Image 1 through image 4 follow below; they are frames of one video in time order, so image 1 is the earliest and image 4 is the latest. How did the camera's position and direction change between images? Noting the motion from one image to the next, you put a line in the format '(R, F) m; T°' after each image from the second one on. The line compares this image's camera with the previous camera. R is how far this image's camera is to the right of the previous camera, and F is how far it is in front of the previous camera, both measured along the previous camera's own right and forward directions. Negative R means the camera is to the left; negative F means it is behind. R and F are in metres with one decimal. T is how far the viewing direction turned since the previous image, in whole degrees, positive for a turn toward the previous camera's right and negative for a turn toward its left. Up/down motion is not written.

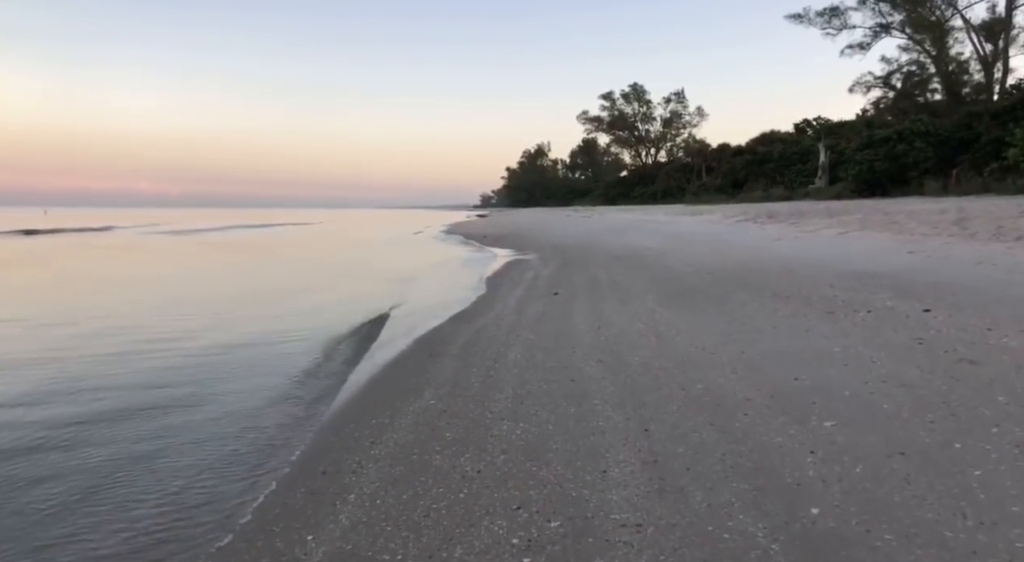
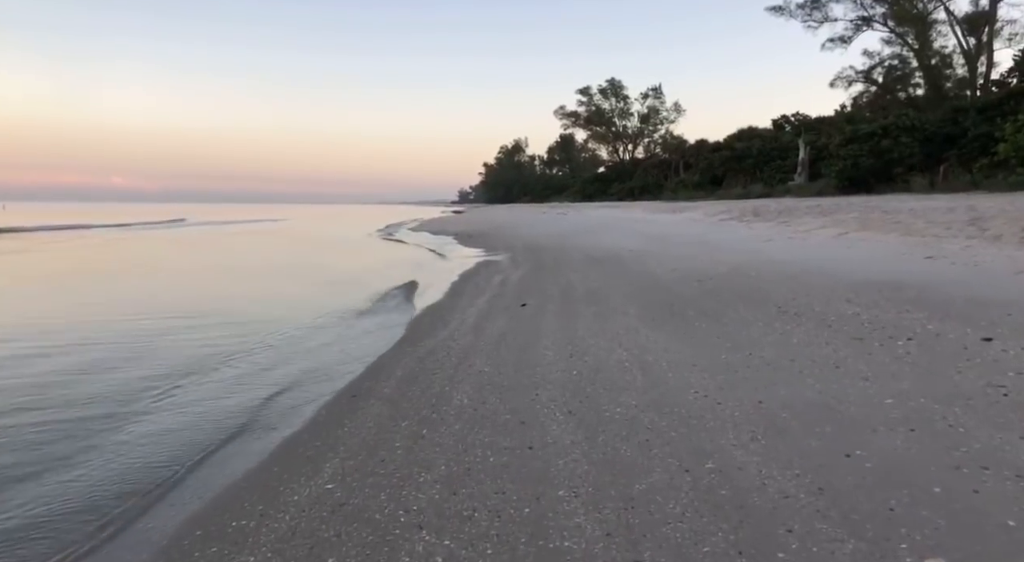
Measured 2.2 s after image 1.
(+0.2, +1.2) m; +2°
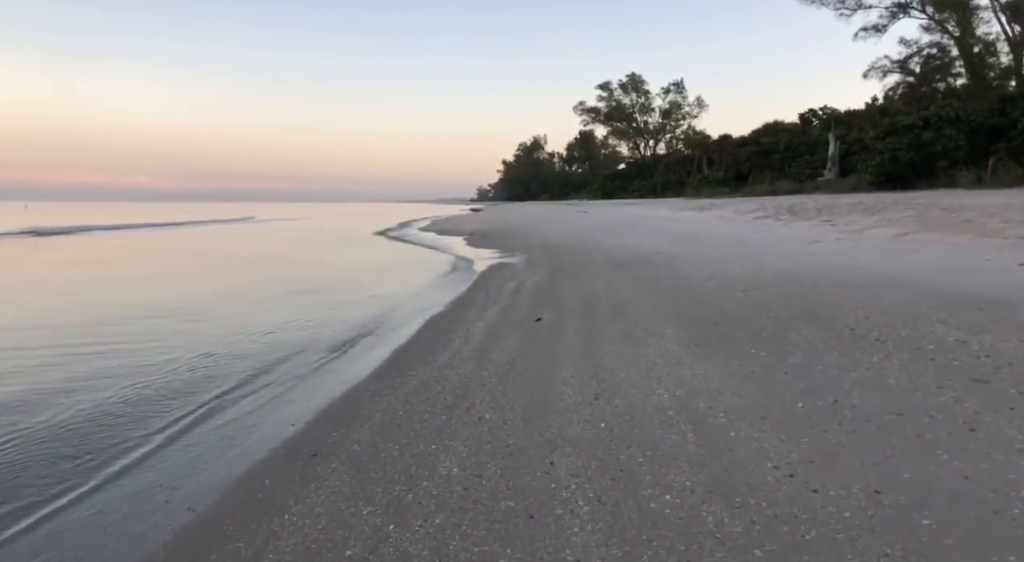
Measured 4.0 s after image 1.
(+0.1, +1.0) m; -2°
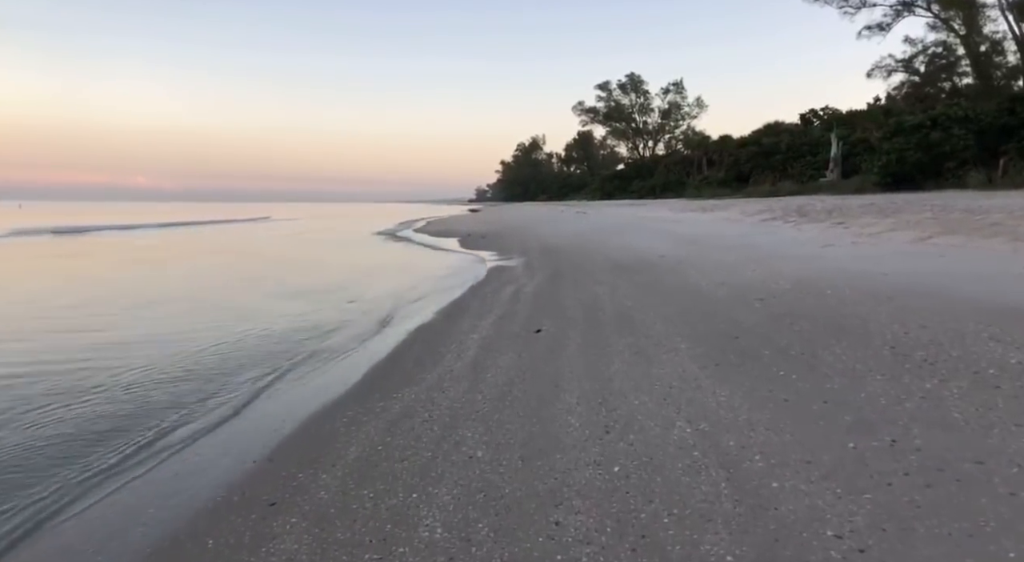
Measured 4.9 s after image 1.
(0.0, +0.5) m; 0°
